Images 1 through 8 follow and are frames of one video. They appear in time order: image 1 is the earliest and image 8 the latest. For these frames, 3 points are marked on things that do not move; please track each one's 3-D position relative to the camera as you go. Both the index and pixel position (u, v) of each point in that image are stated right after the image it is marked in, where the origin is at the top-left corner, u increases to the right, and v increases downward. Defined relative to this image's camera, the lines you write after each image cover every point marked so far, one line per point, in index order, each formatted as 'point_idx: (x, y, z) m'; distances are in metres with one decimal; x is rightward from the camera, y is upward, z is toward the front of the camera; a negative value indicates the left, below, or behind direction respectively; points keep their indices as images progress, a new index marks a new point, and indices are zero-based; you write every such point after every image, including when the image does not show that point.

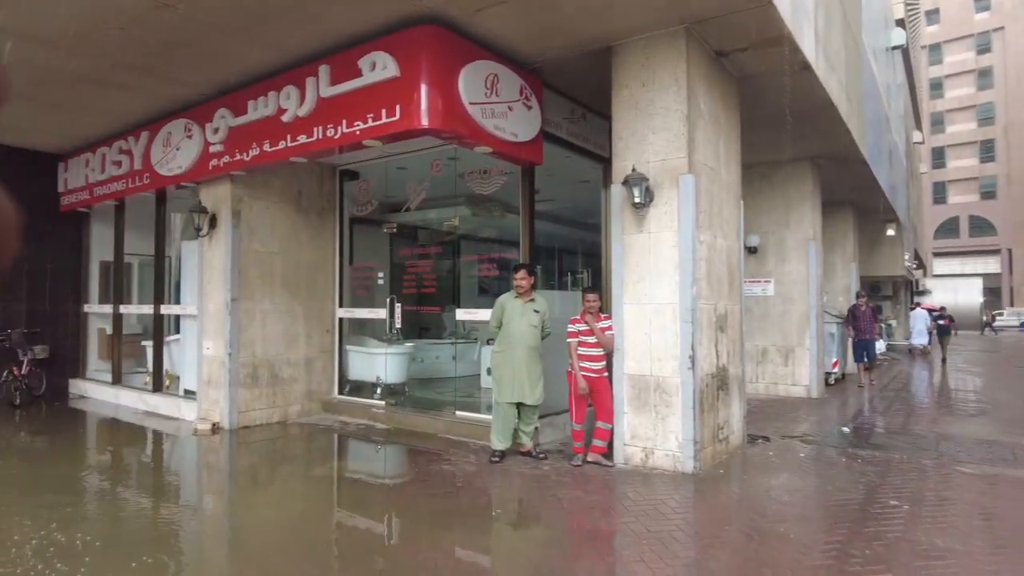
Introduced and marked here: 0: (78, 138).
0: (-5.8, +2.0, +8.8) m
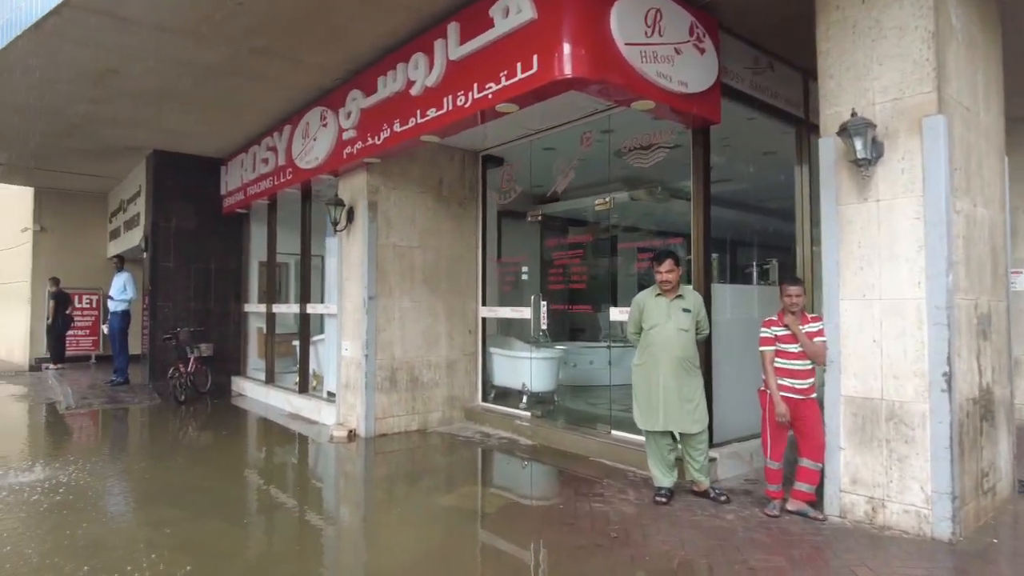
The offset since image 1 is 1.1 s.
0: (-3.8, +2.0, +8.9) m
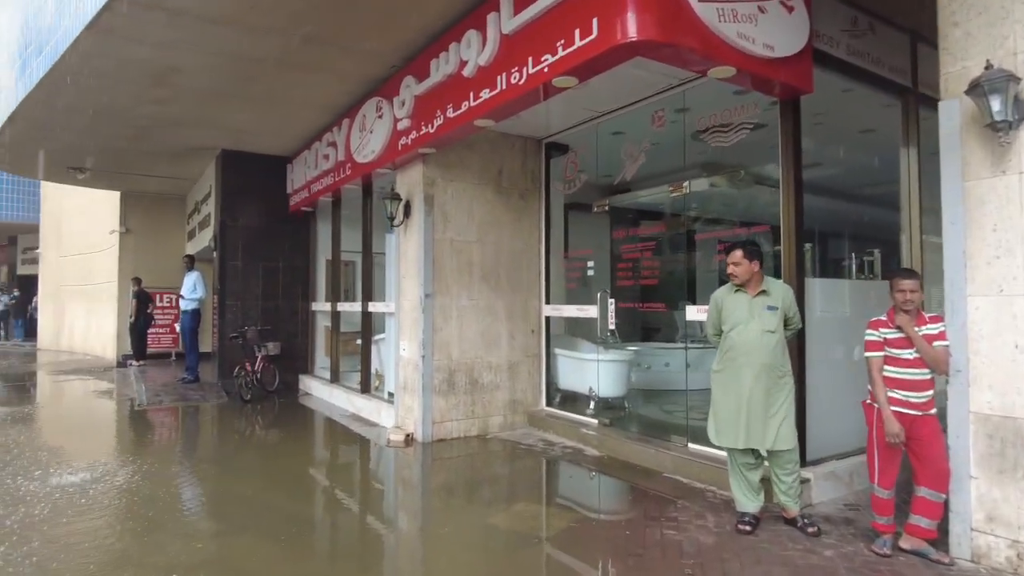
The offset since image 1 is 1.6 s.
0: (-2.9, +2.0, +8.8) m
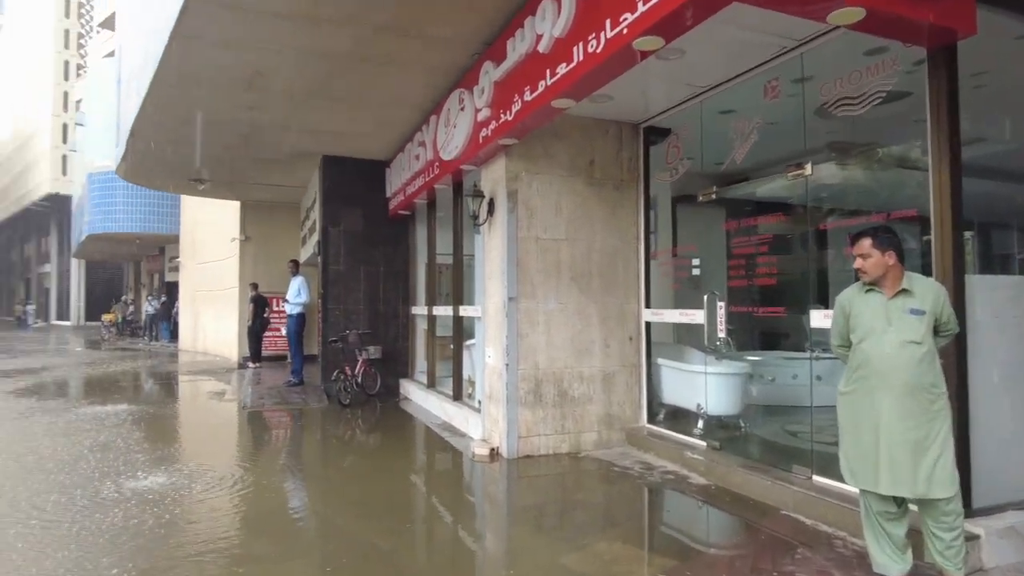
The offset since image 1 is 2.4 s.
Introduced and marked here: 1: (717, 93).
0: (-1.6, +2.0, +8.7) m
1: (+1.6, +1.6, +5.3) m
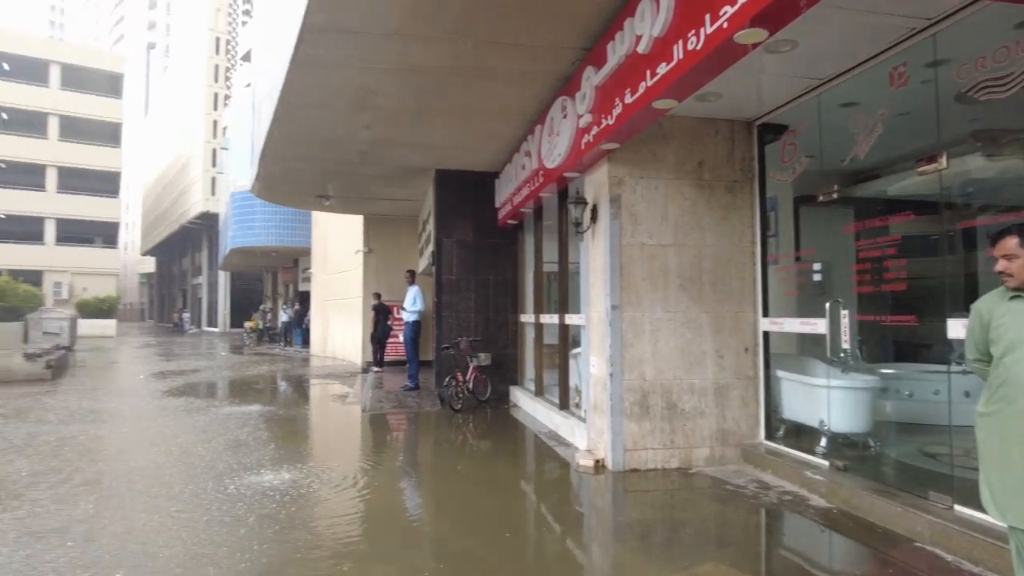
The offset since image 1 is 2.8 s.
0: (-0.2, +1.9, +8.8) m
1: (+2.4, +1.5, +4.9) m
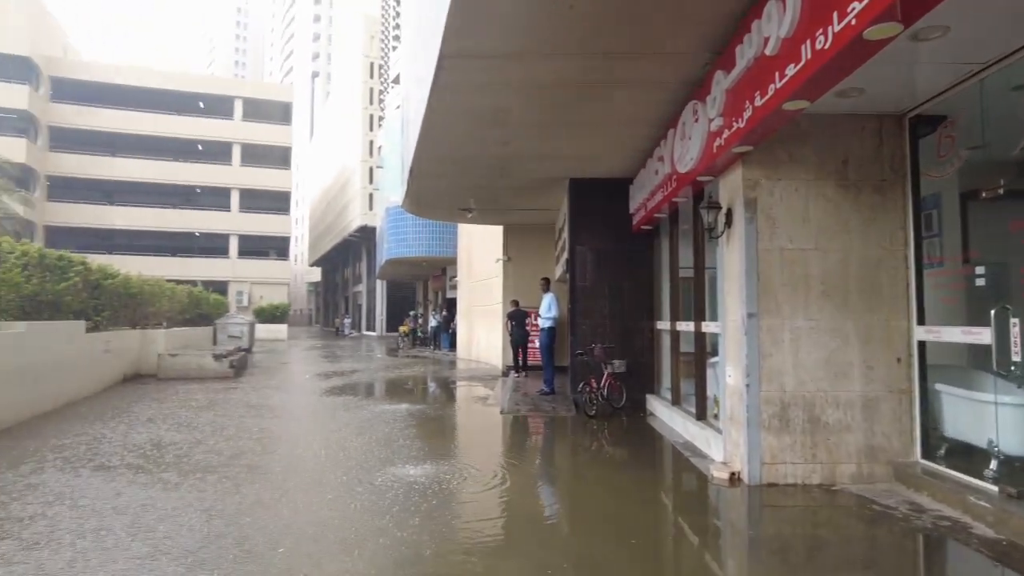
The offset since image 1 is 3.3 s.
0: (+1.6, +1.8, +8.8) m
1: (+3.3, +1.5, +4.4) m
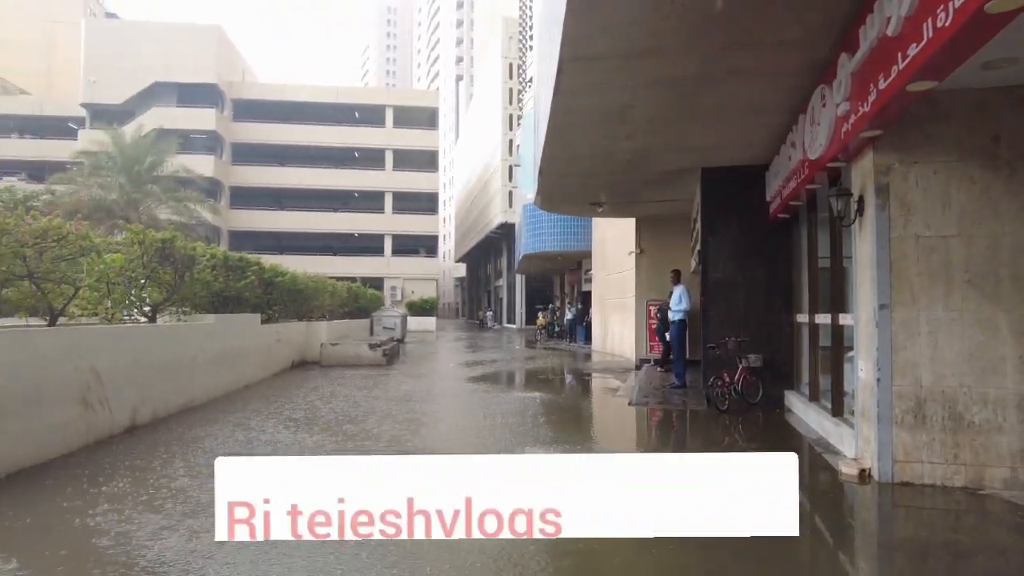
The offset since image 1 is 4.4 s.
0: (+3.3, +1.9, +8.5) m
1: (+4.0, +1.6, +3.9) m
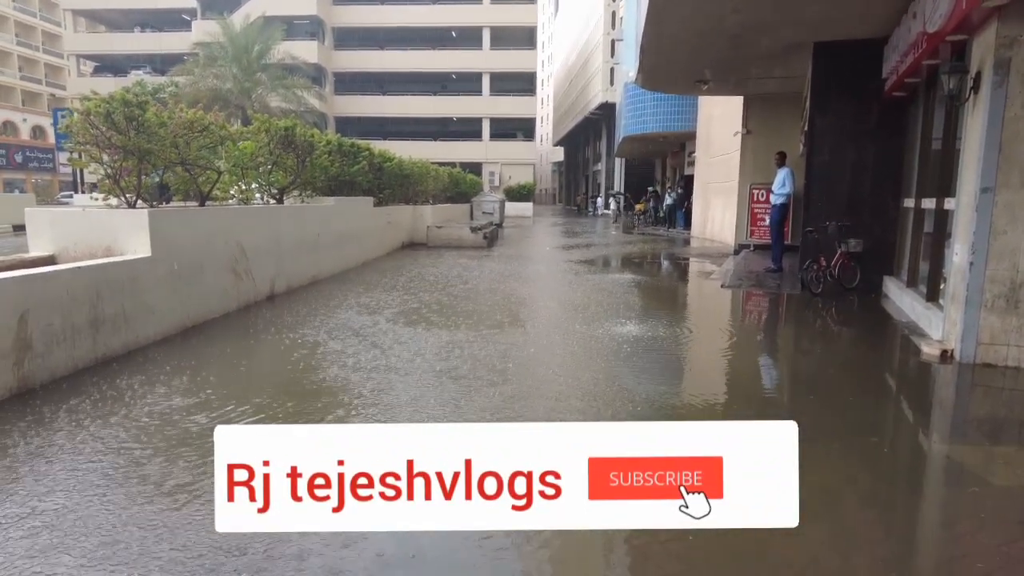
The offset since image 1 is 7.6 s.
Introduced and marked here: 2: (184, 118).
0: (+4.5, +3.3, +7.9) m
1: (+4.5, +2.2, +3.3) m
2: (-3.7, +1.9, +7.4) m
